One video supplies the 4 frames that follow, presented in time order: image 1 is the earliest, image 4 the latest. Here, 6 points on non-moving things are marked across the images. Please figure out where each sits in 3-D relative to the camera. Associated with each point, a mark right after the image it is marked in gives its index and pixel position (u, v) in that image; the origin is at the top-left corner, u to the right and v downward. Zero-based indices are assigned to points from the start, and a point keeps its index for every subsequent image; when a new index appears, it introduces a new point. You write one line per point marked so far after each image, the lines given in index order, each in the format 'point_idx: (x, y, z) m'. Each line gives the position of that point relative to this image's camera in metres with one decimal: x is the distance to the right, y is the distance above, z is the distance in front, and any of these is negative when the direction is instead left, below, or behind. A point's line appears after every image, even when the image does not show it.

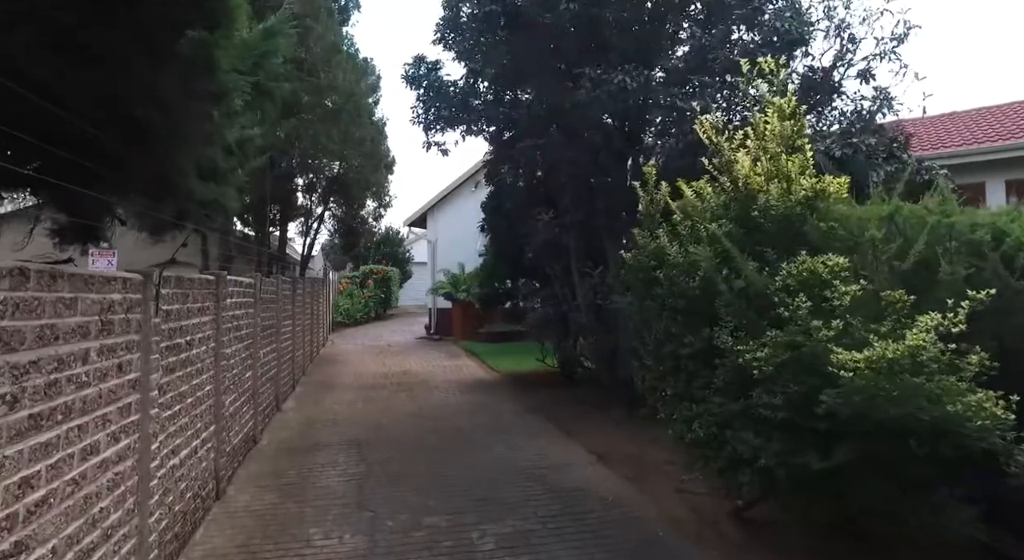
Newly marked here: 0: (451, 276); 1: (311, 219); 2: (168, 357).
0: (-1.8, +0.1, +18.5) m
1: (-5.2, +1.6, +15.6) m
2: (-2.2, -0.5, +3.8) m
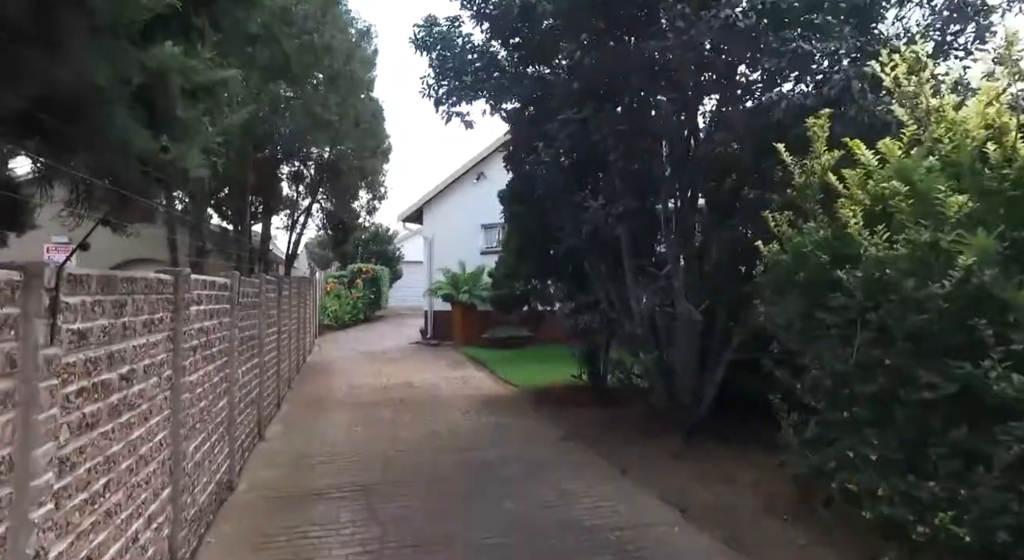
0: (-1.7, +0.1, +17.0) m
1: (-5.0, +1.6, +14.0) m
2: (-1.7, -0.5, +2.3) m
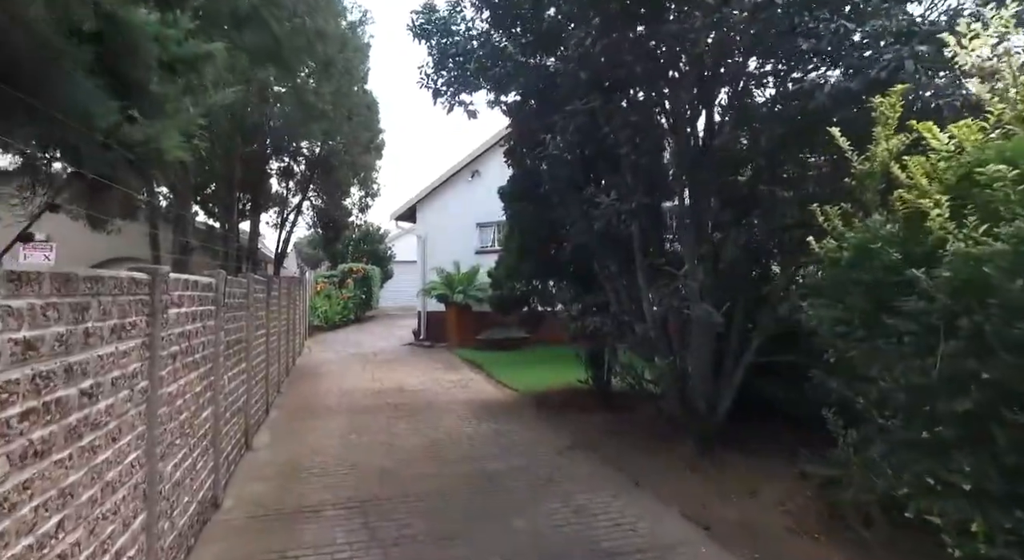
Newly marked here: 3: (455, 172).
0: (-1.8, +0.1, +16.6) m
1: (-5.1, +1.6, +13.5) m
2: (-1.5, -0.5, +1.9) m
3: (-1.6, +3.1, +17.3) m
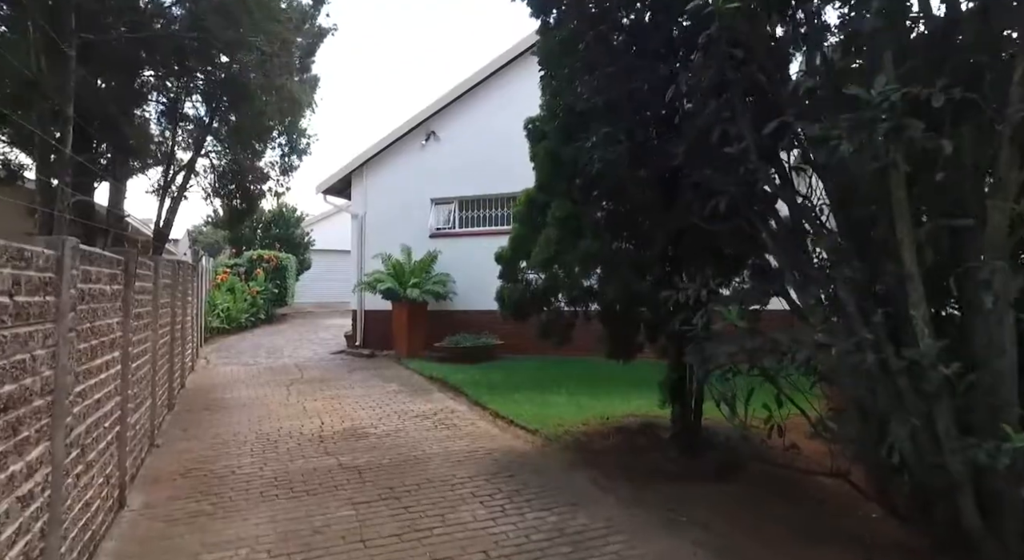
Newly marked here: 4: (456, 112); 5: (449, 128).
0: (-2.5, +0.3, +12.8) m
1: (-5.3, +1.8, +9.3) m
2: (-0.1, -0.4, -1.7) m
3: (-2.4, +3.3, +13.5) m
4: (-1.2, +3.7, +13.2) m
5: (-1.4, +3.4, +13.2) m
